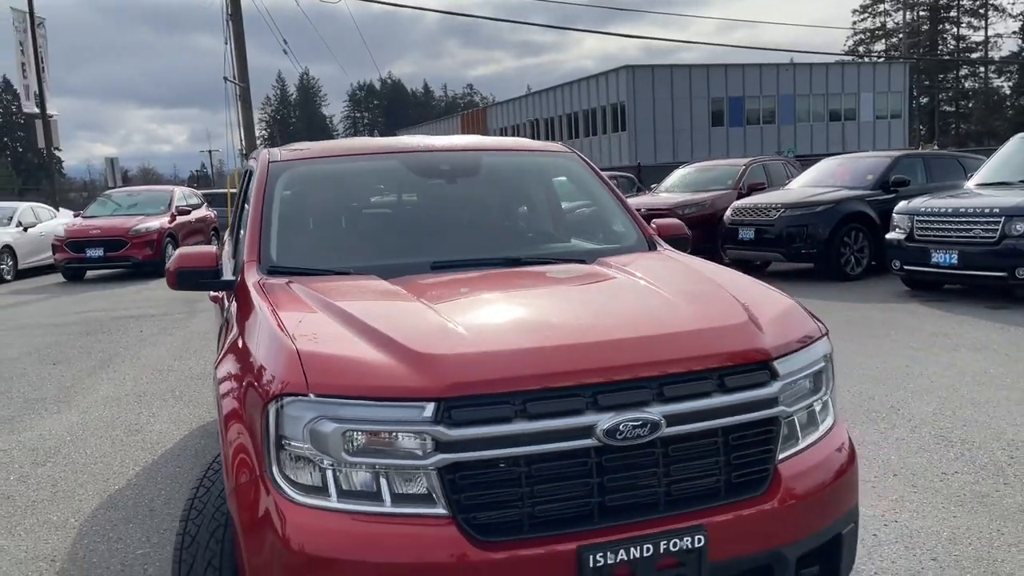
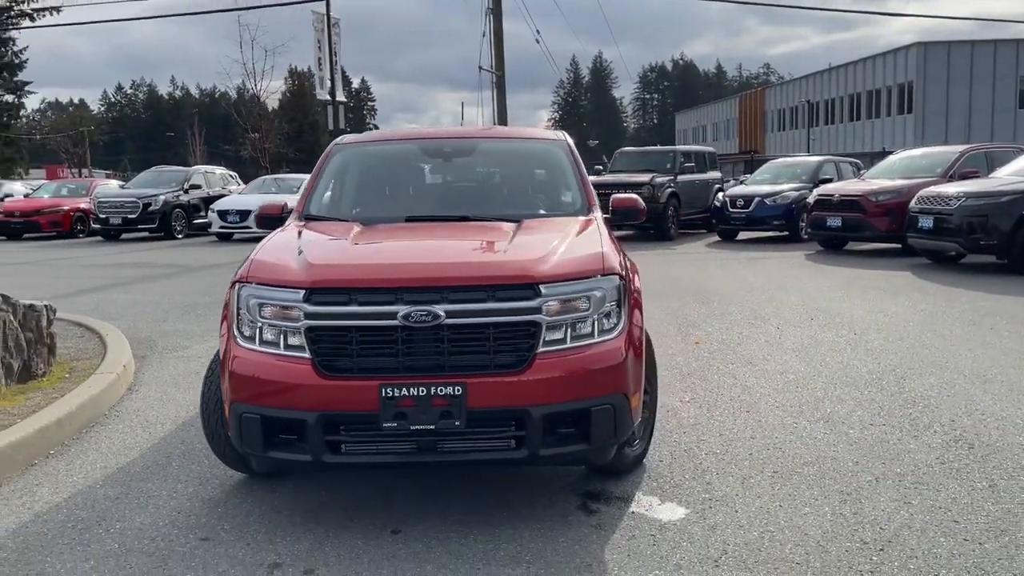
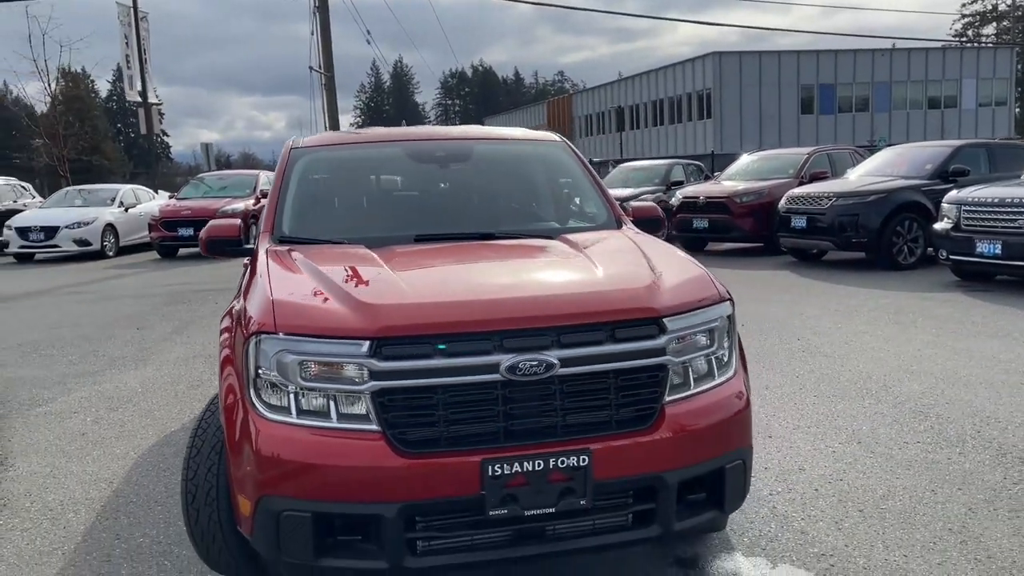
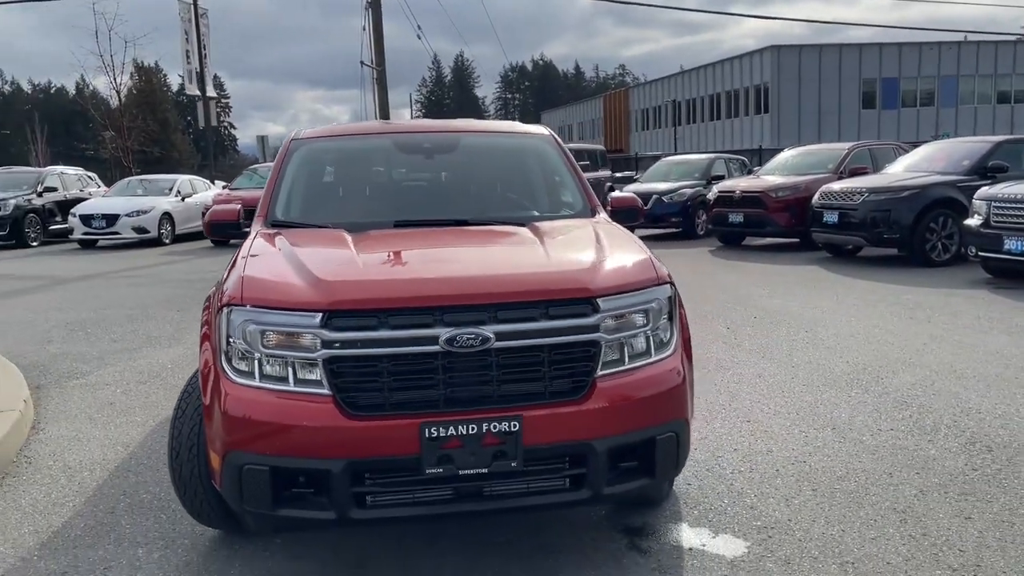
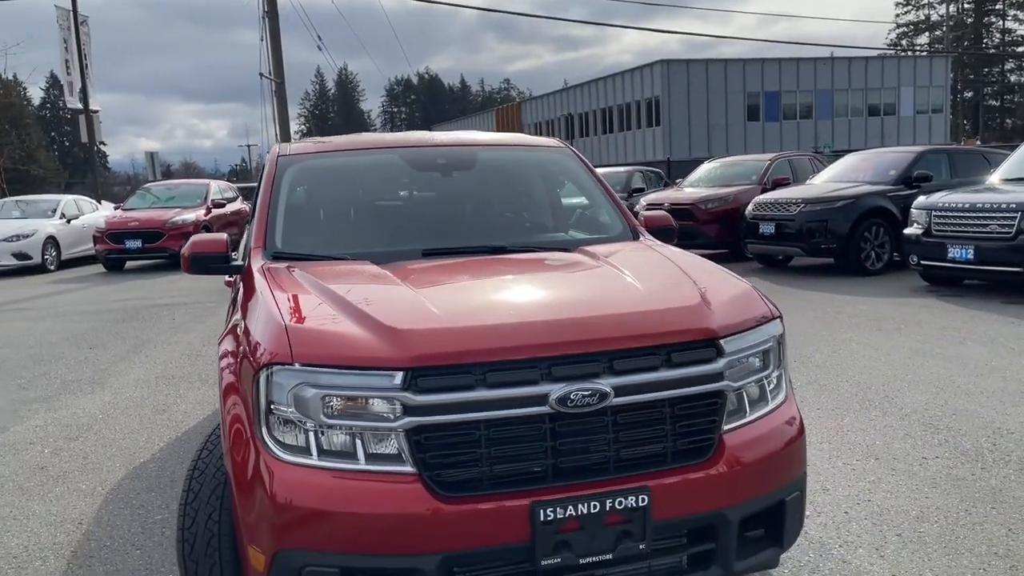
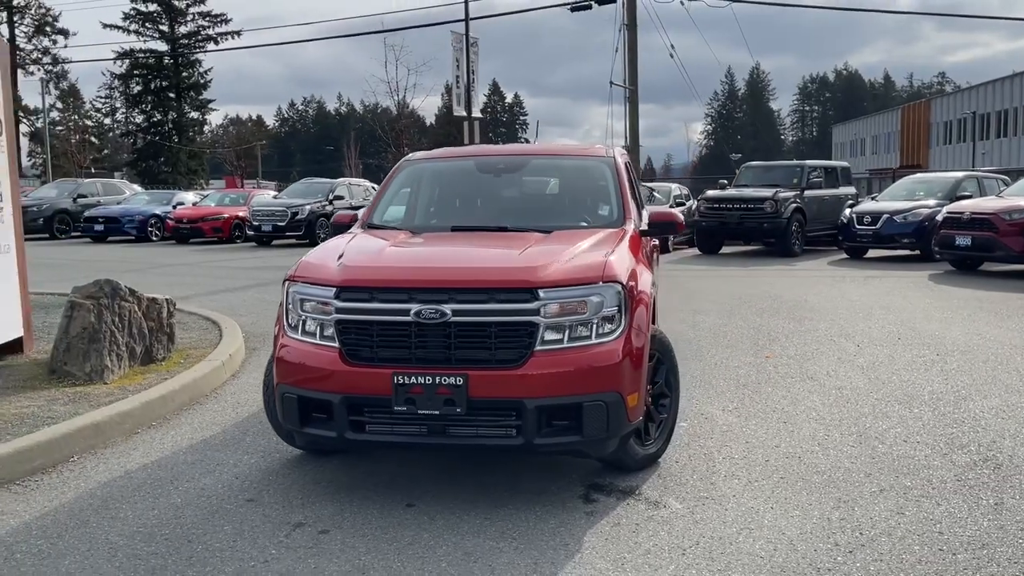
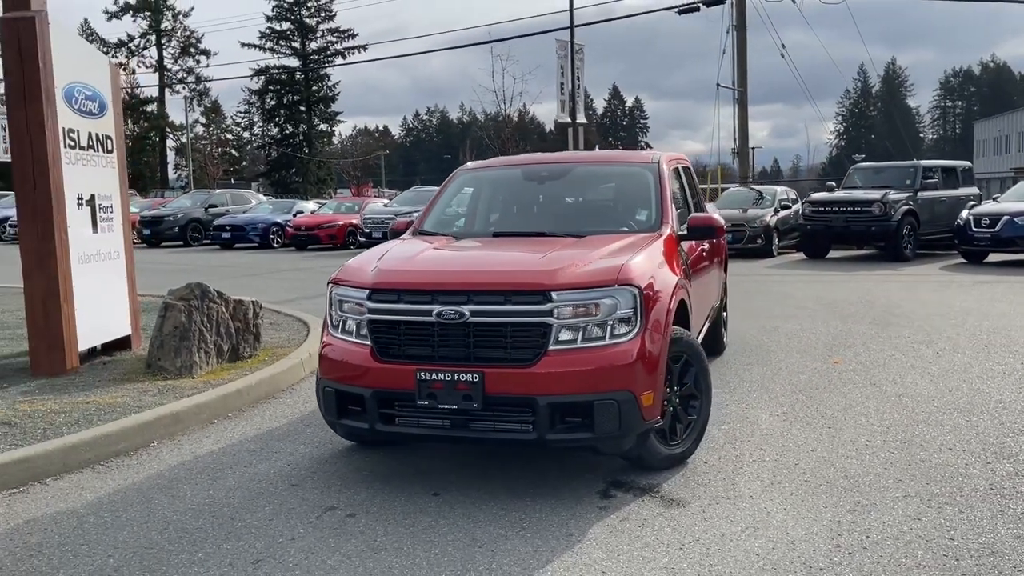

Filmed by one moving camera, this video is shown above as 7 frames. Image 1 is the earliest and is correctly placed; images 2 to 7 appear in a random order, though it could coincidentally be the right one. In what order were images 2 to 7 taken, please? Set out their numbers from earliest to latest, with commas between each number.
5, 3, 4, 2, 6, 7
